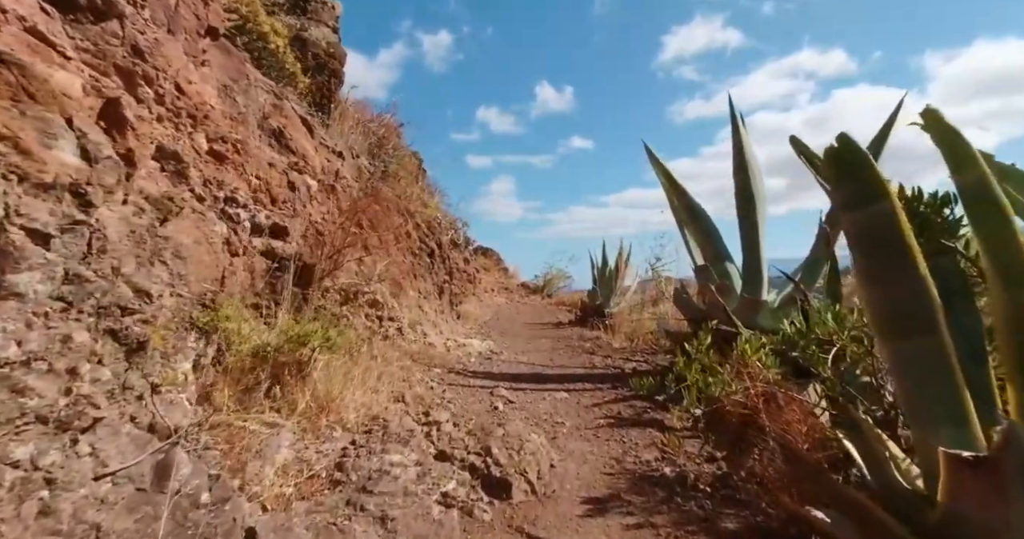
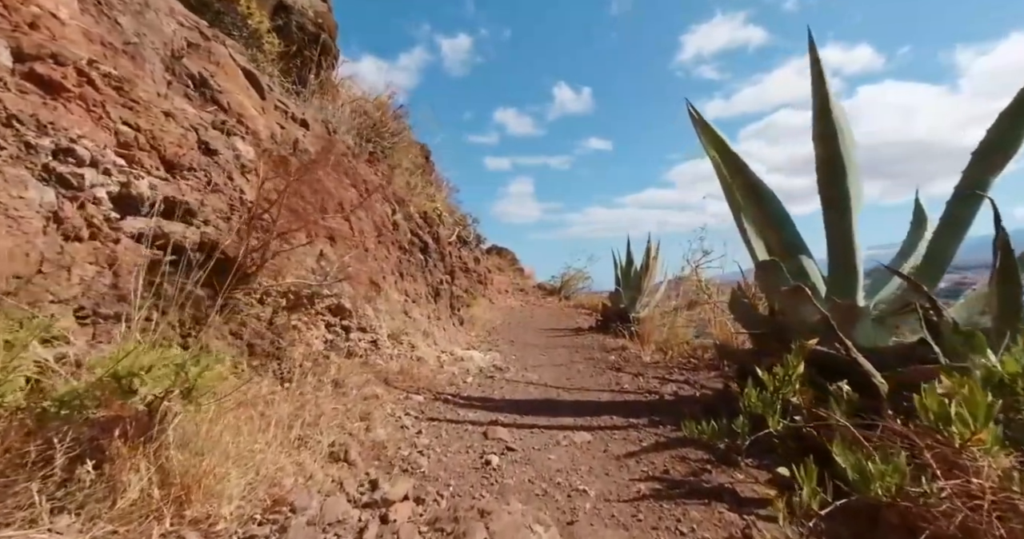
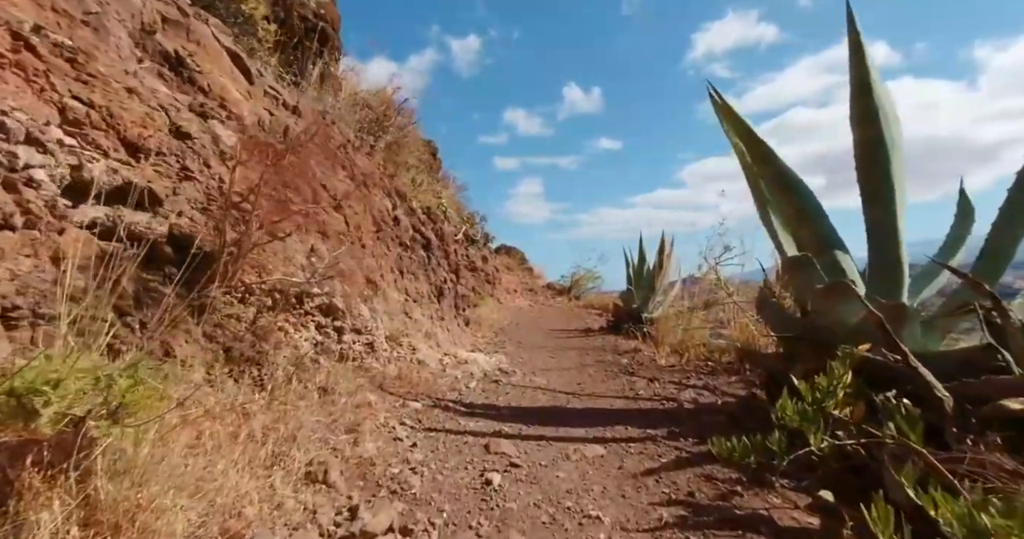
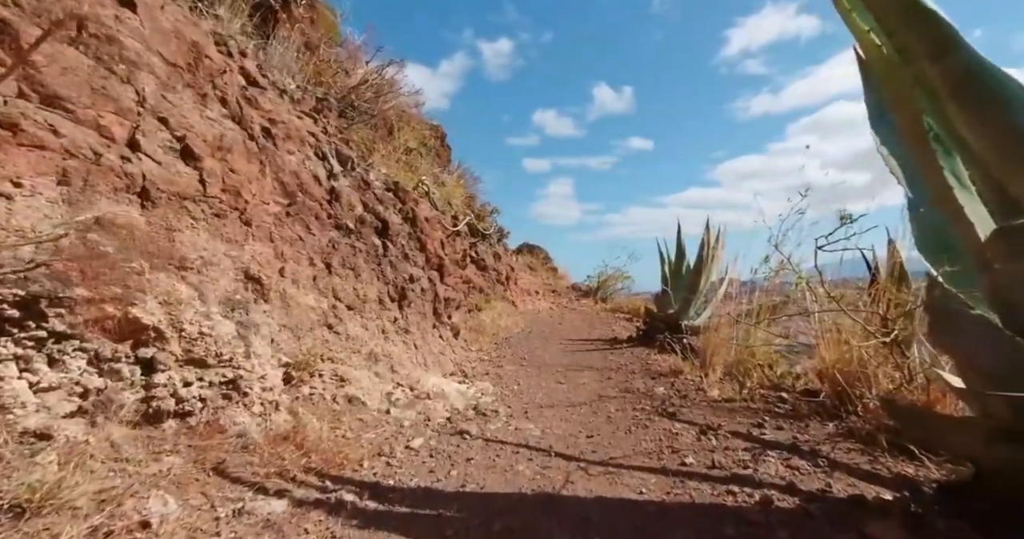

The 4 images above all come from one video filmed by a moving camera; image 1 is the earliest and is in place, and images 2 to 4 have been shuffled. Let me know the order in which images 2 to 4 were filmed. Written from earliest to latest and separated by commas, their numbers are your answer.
2, 3, 4
